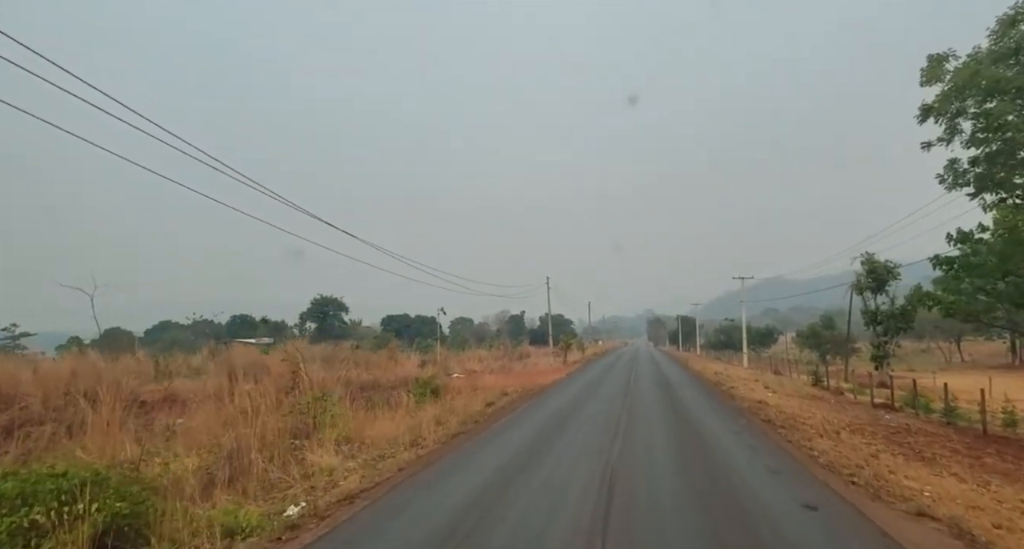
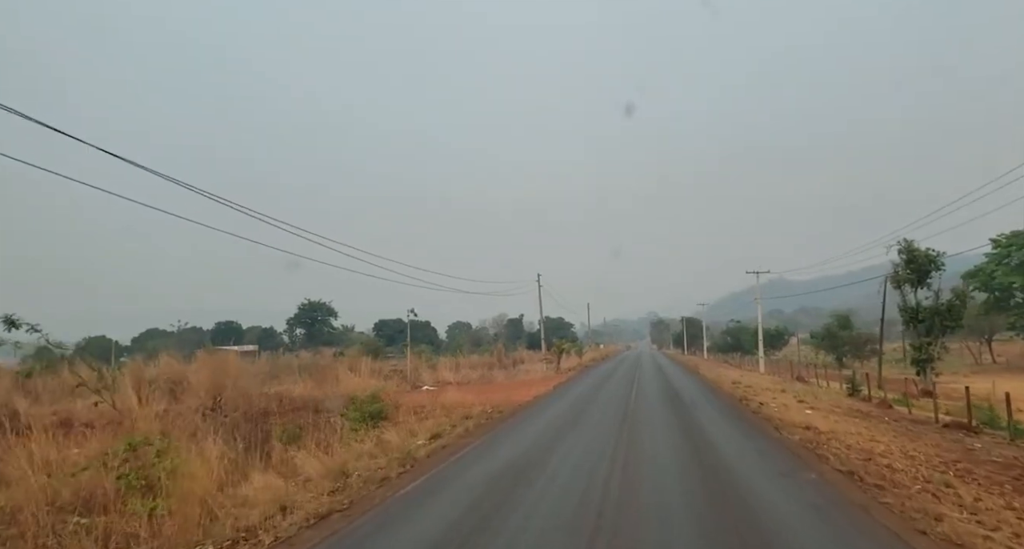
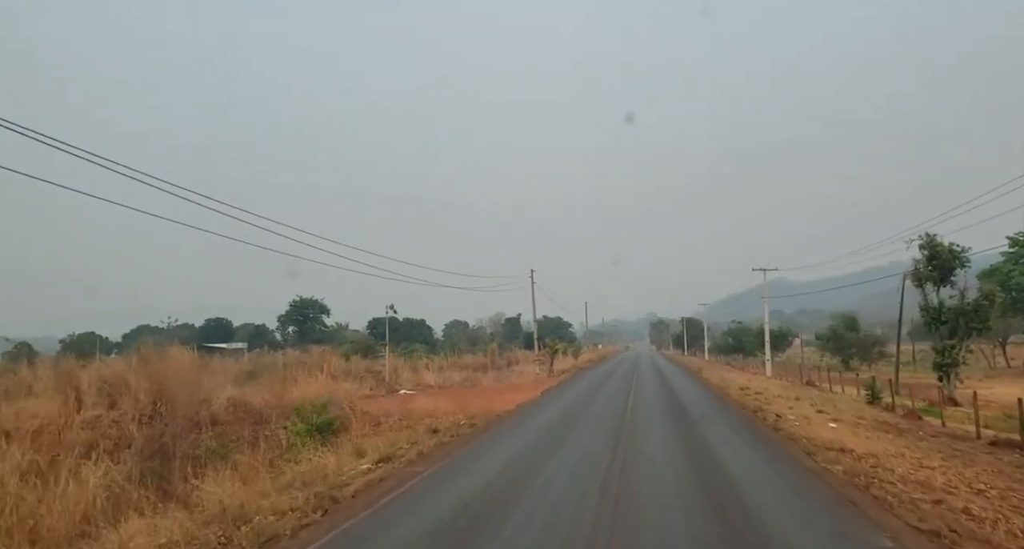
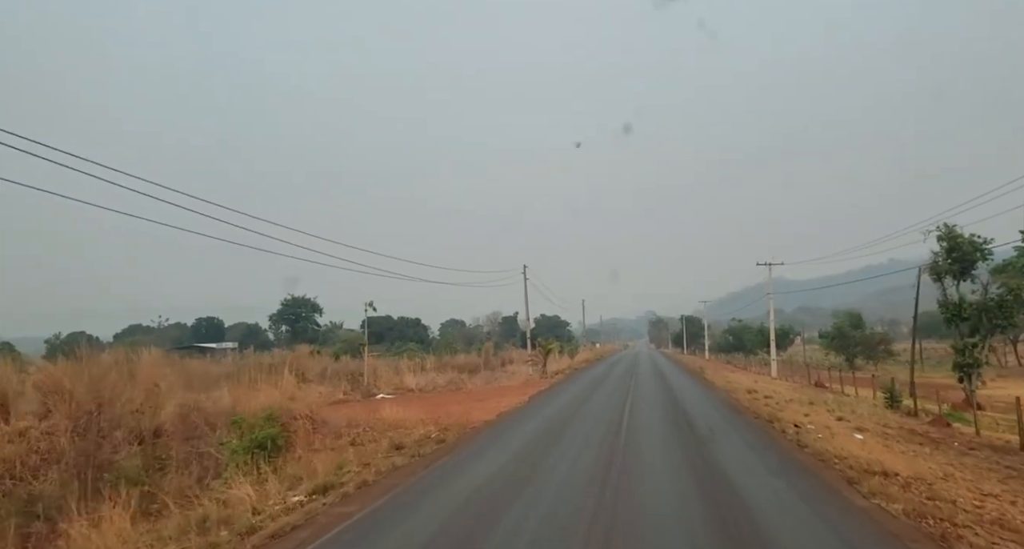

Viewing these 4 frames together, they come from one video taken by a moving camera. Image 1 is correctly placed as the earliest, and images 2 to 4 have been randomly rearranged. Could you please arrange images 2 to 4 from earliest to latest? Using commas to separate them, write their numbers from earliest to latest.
2, 3, 4
